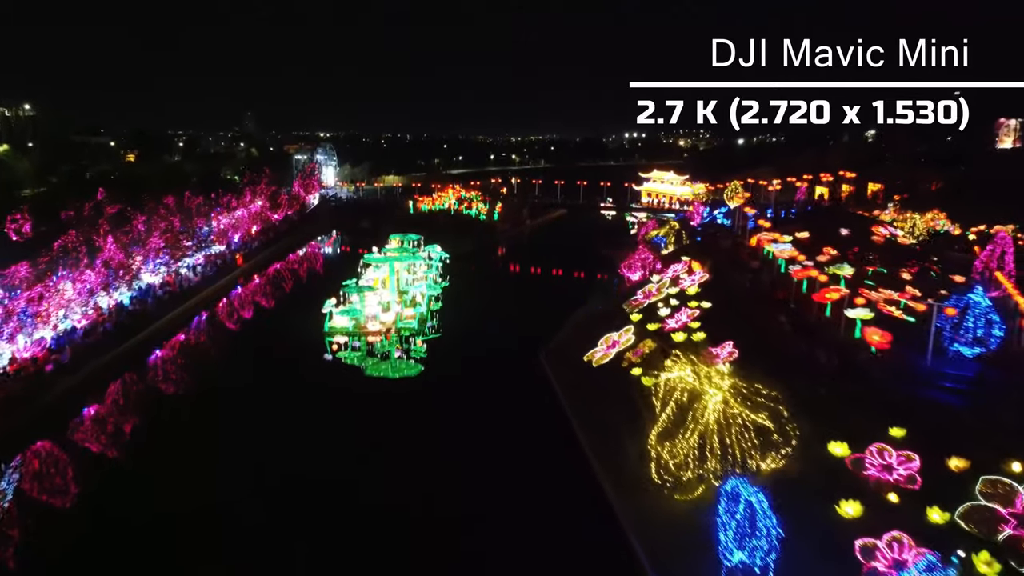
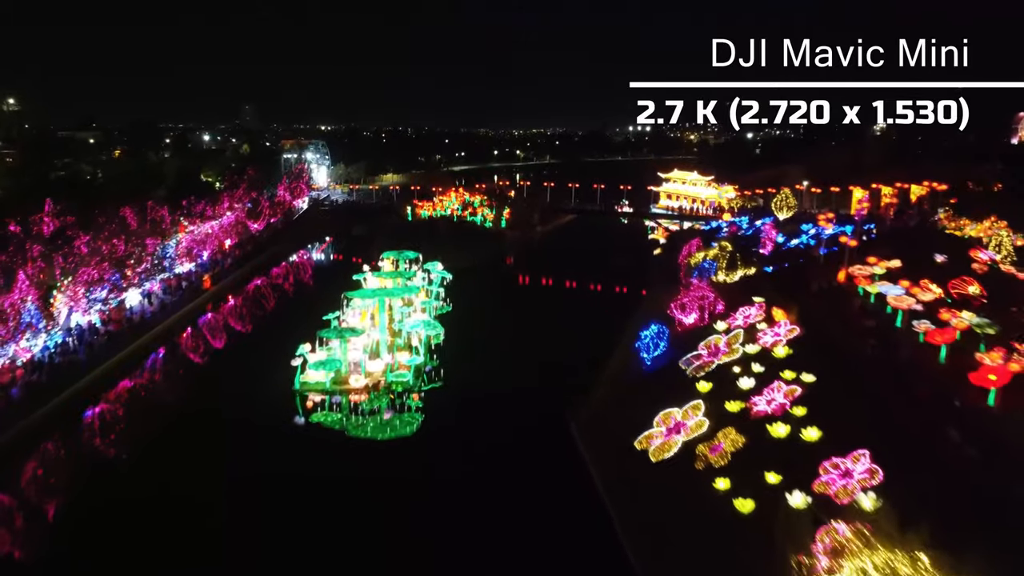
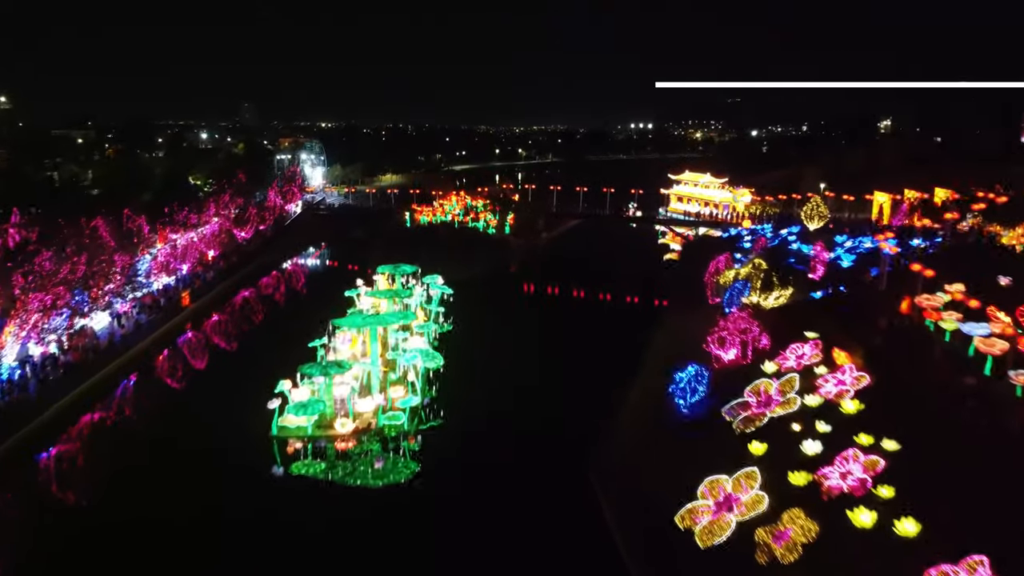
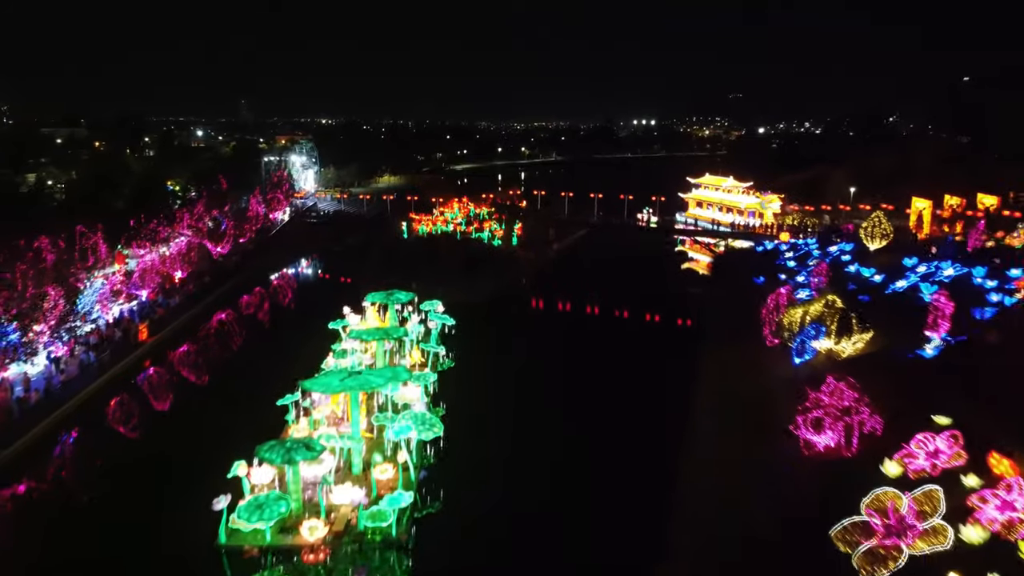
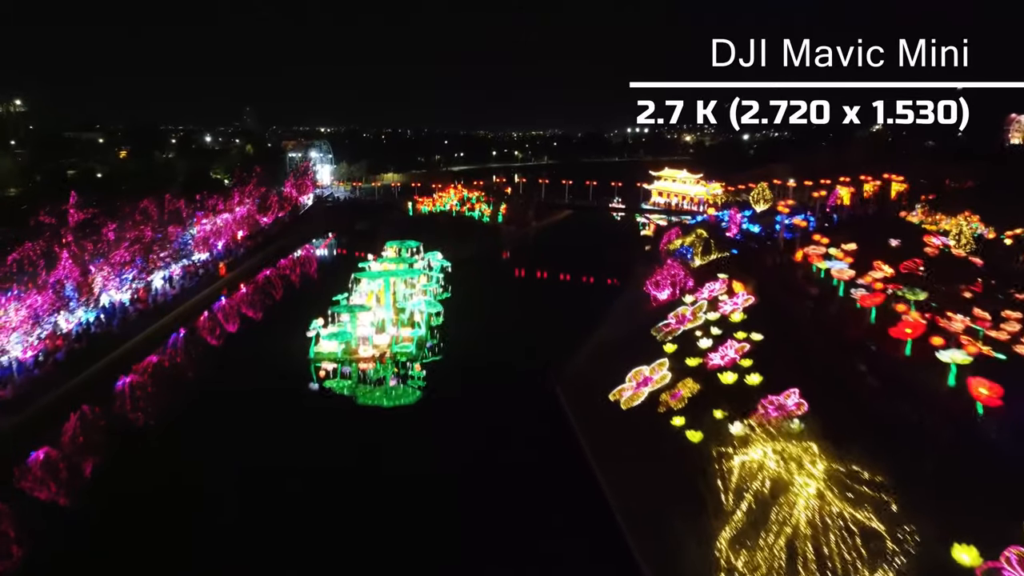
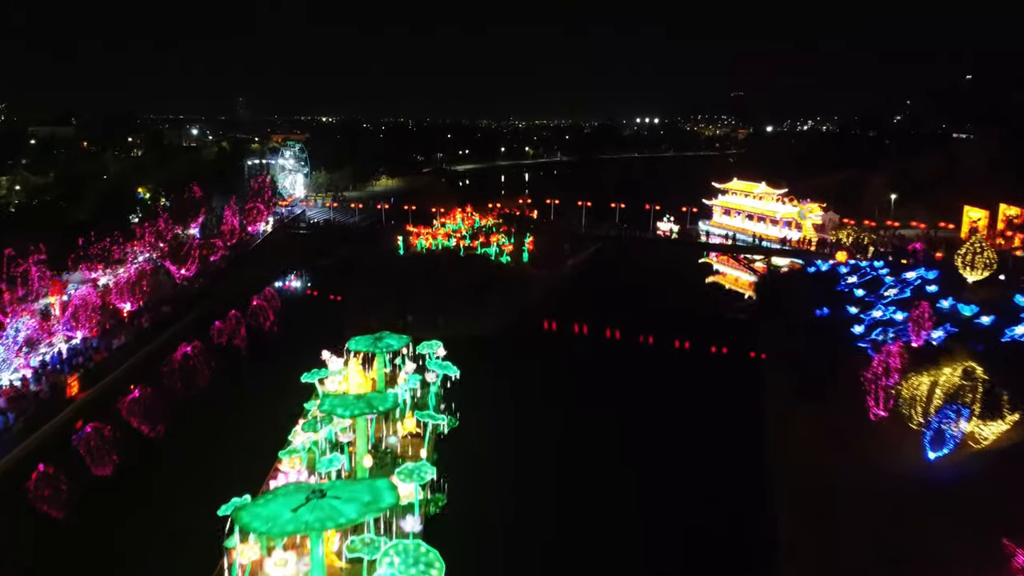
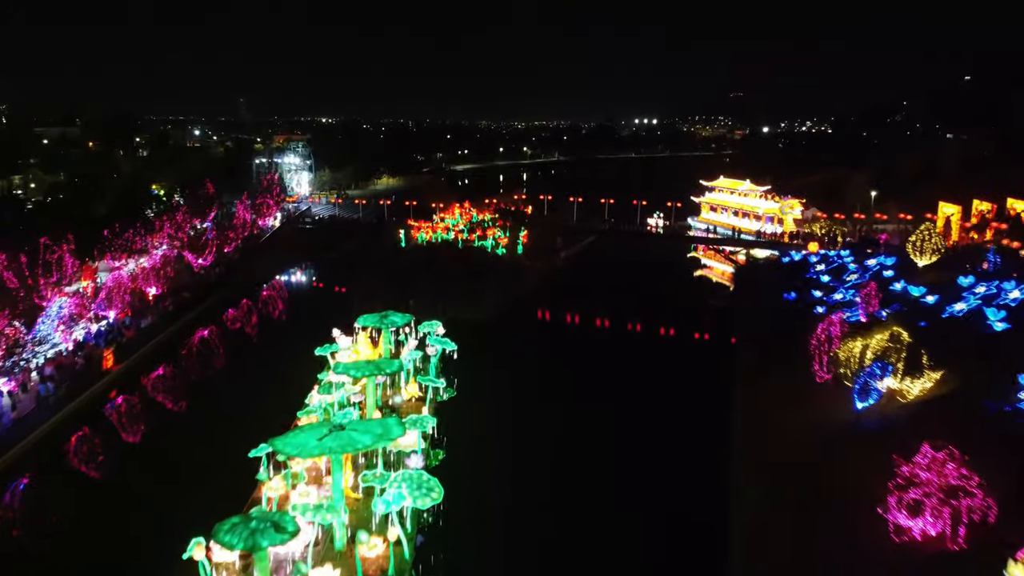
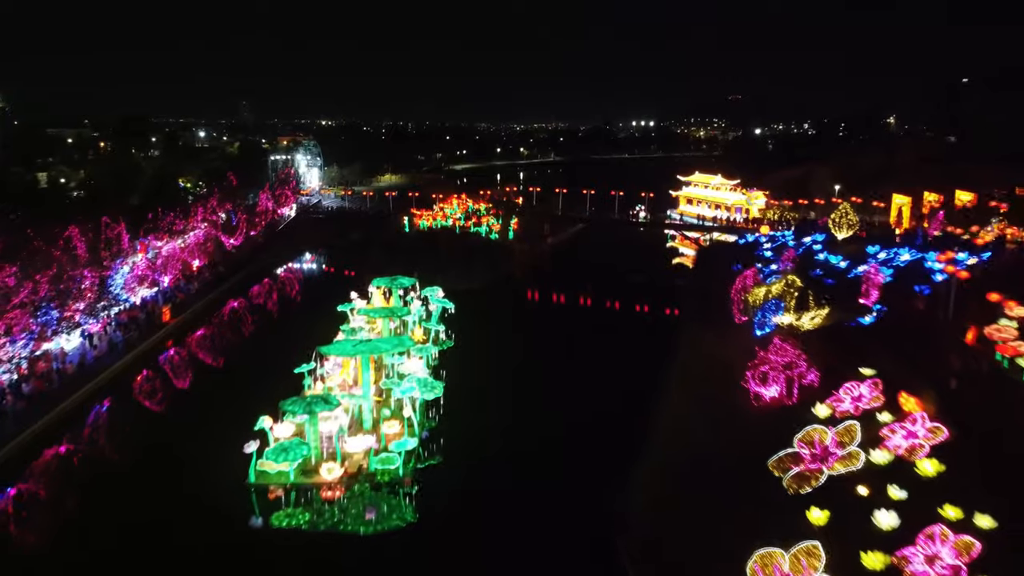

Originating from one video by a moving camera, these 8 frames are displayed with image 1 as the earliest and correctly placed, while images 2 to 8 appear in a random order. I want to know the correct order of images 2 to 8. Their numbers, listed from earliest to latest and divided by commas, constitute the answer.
5, 2, 3, 8, 4, 7, 6
